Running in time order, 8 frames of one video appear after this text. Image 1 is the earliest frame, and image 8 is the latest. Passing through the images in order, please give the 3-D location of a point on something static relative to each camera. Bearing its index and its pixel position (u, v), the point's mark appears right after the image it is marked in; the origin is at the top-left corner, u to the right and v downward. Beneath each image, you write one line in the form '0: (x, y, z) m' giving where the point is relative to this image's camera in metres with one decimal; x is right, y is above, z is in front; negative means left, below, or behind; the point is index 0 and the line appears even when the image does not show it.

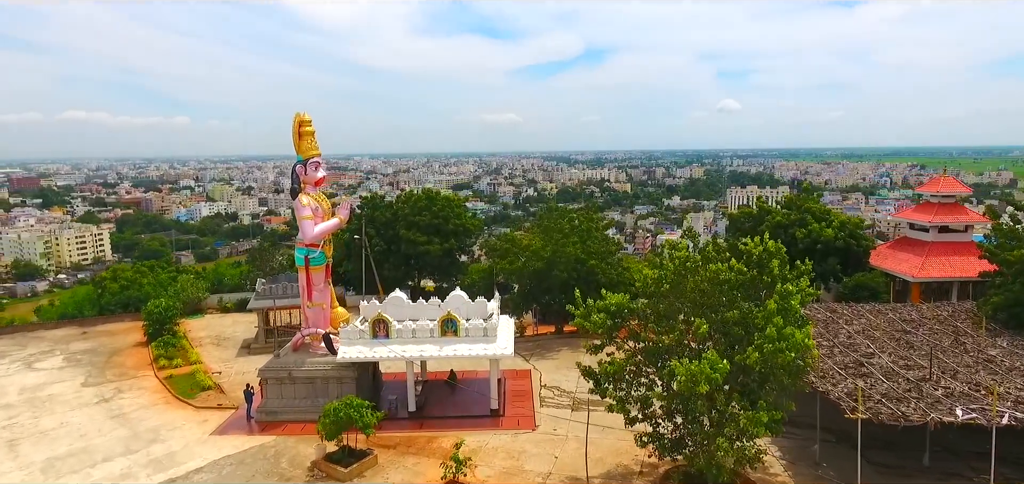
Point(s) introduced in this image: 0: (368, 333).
0: (-2.9, -1.8, +12.4) m
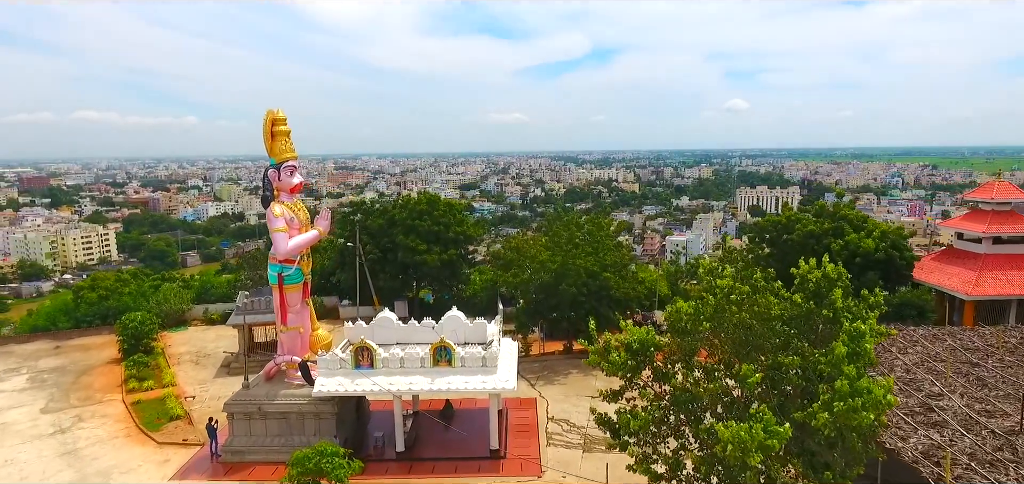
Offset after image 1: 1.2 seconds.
0: (-2.8, -2.1, +10.8) m
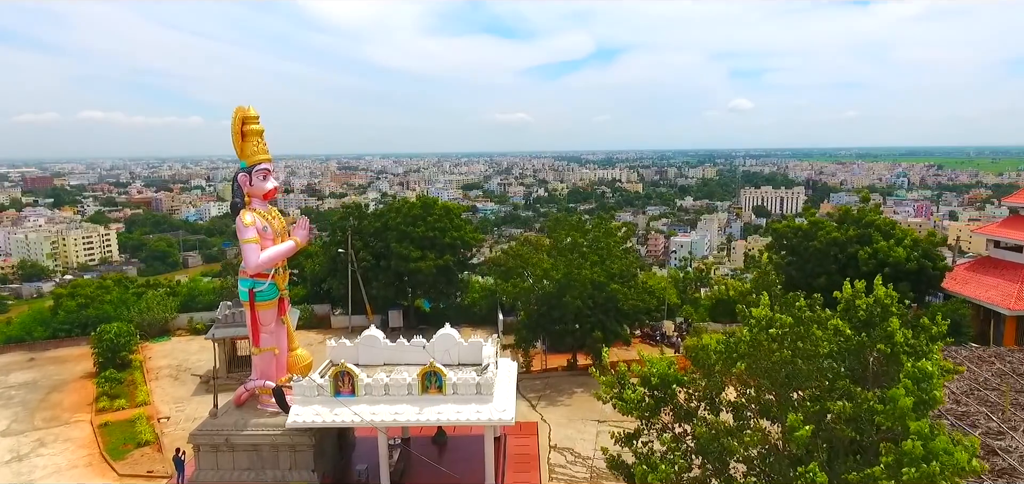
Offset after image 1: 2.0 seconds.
0: (-2.9, -2.3, +9.7) m
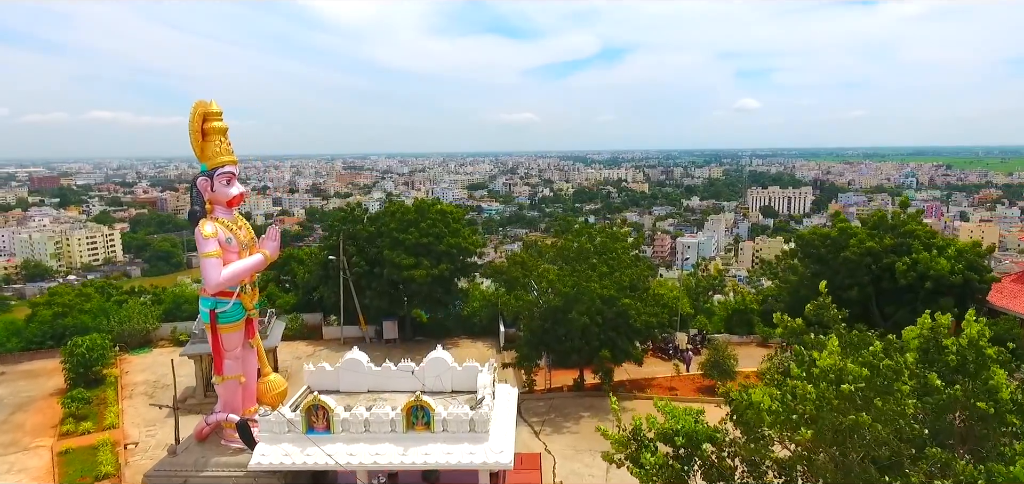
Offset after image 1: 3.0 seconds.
0: (-2.9, -2.5, +8.4) m
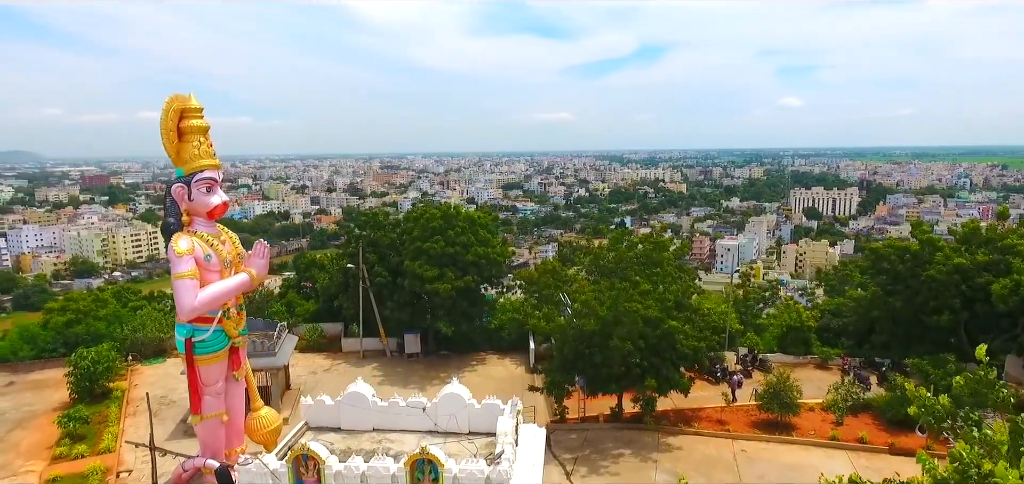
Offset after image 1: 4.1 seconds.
0: (-2.6, -2.7, +7.1) m
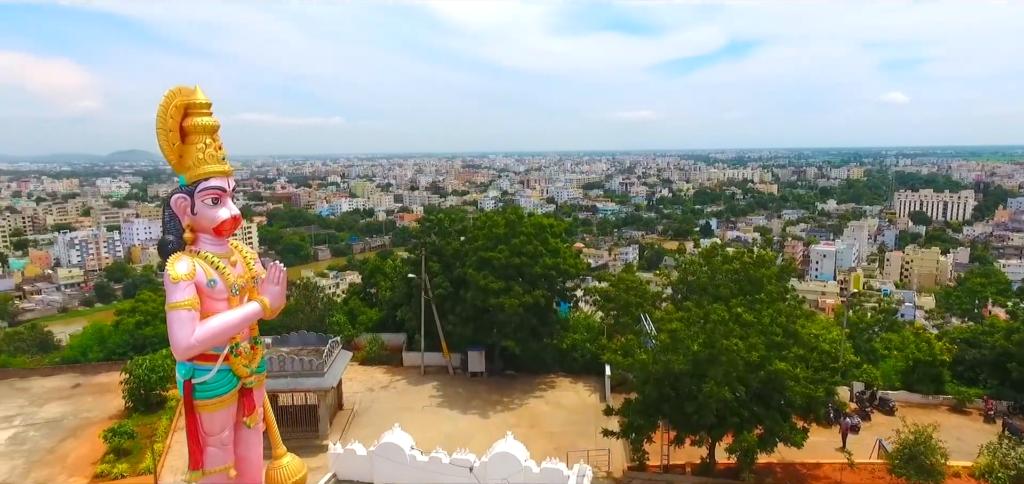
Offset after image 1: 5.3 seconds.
0: (-2.0, -2.9, +5.8) m
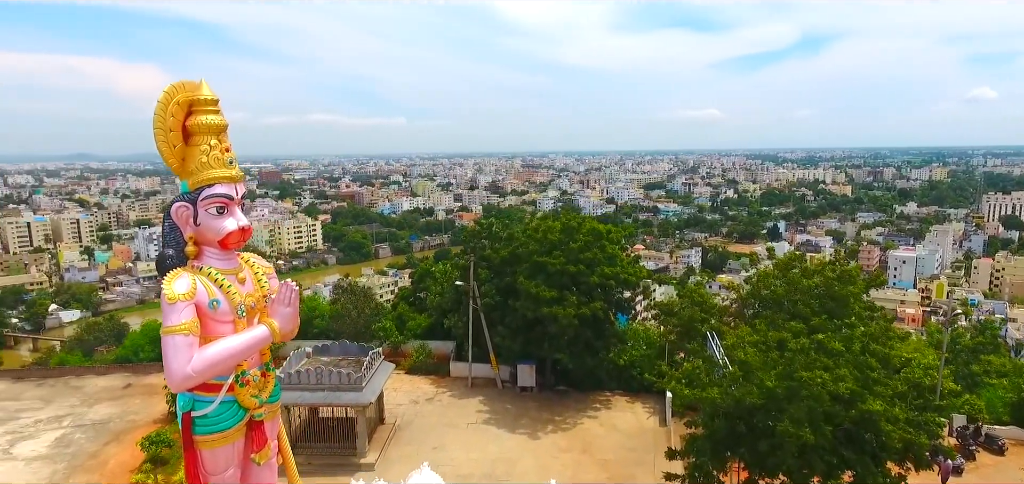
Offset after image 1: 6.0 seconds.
0: (-1.7, -3.1, +4.9) m
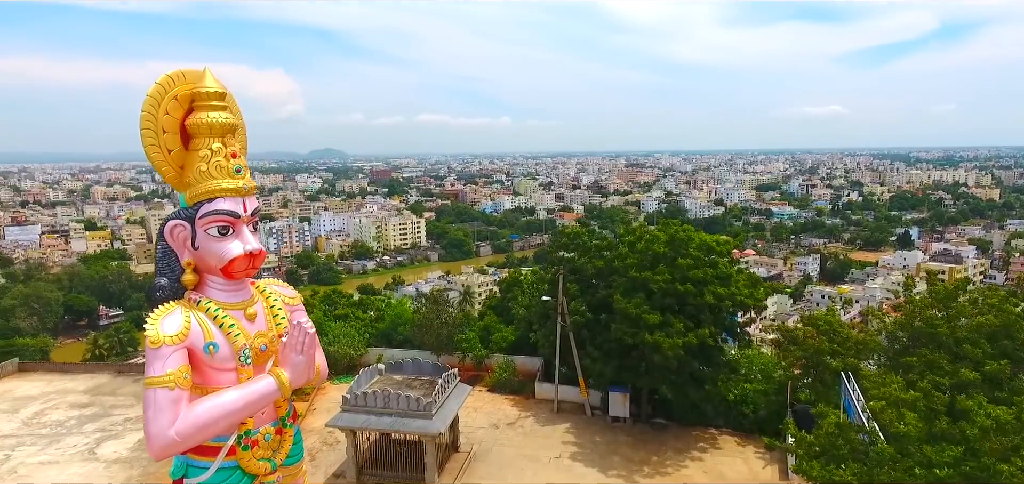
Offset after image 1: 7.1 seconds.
0: (-1.4, -3.3, +3.7) m
